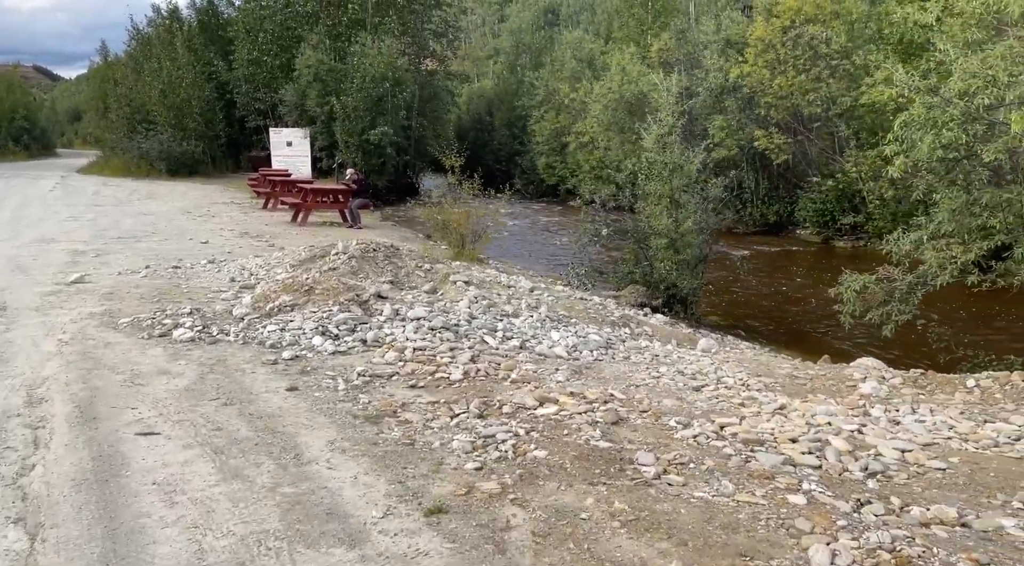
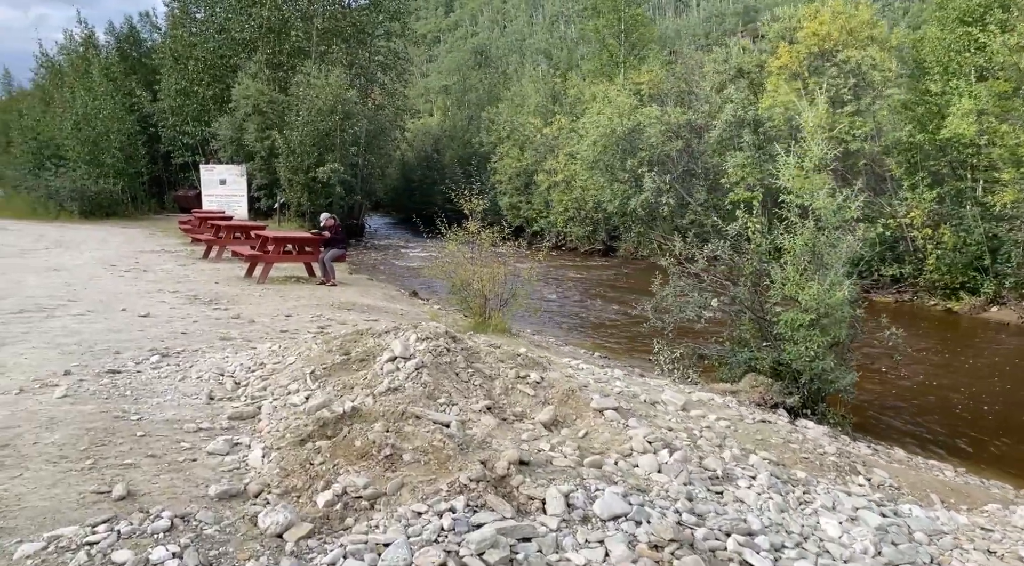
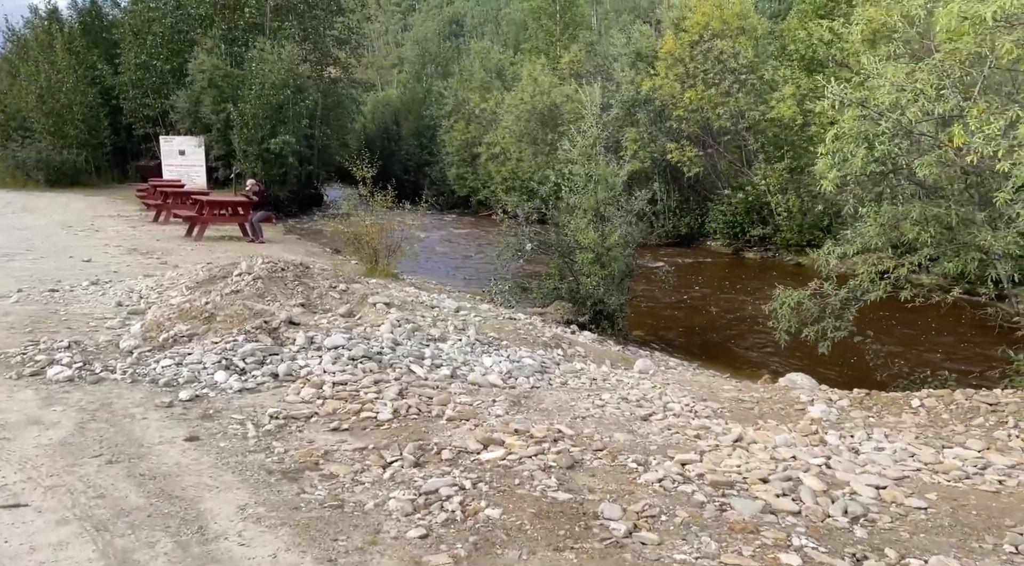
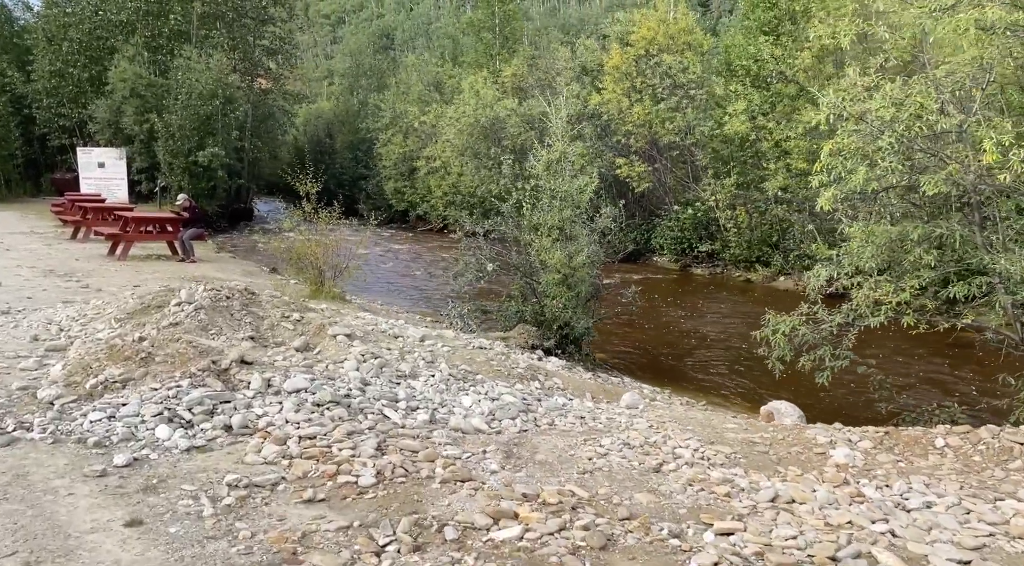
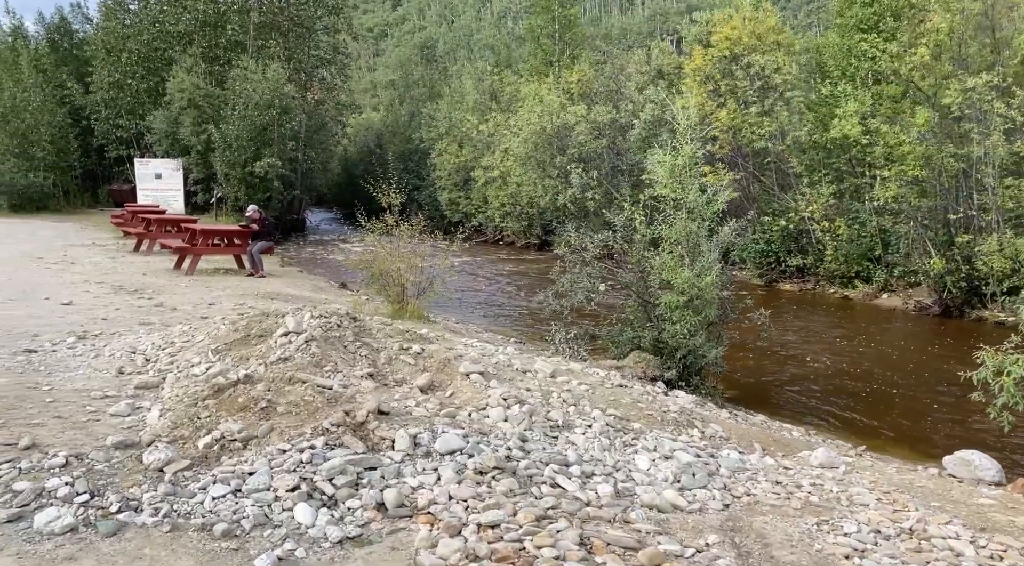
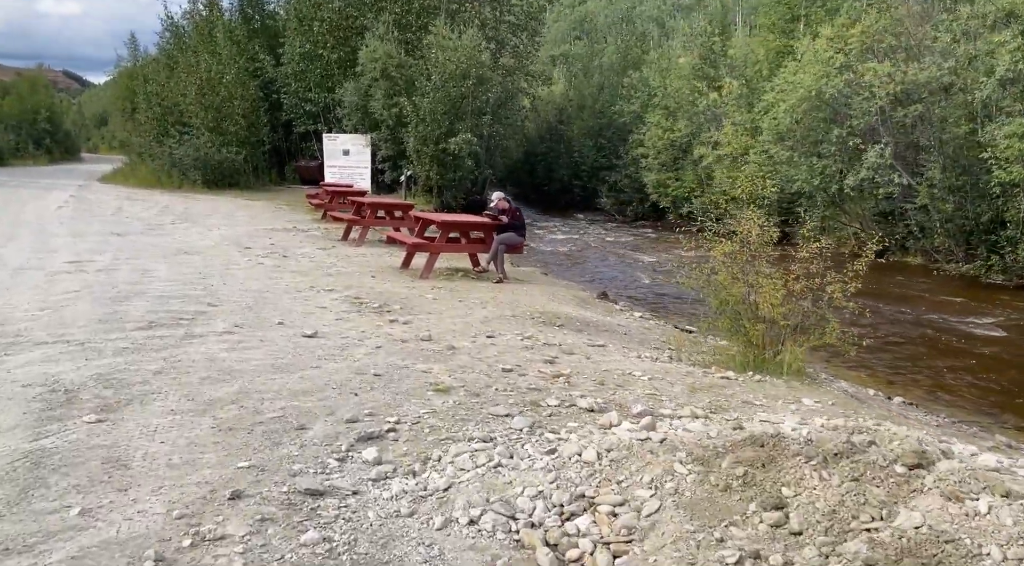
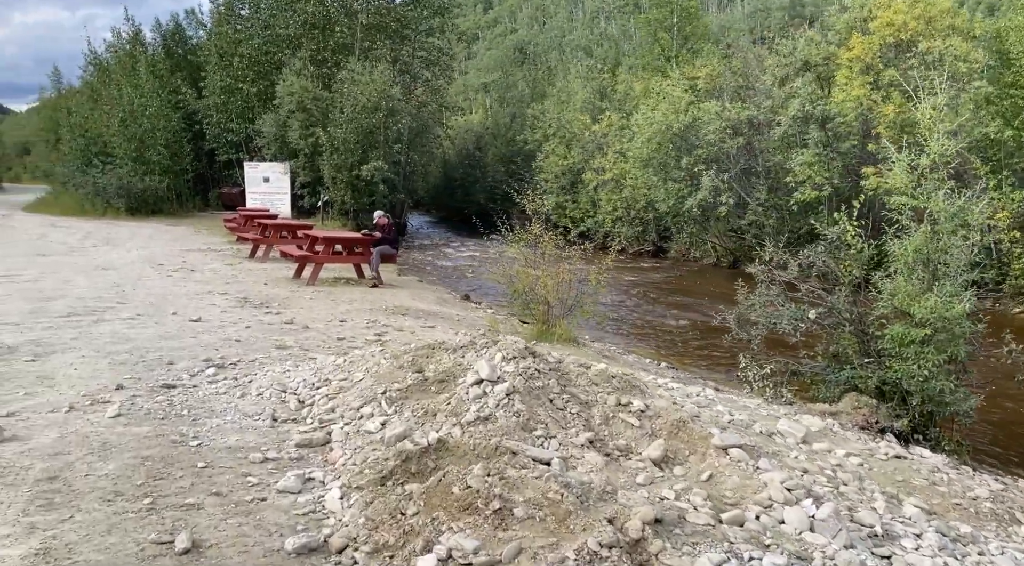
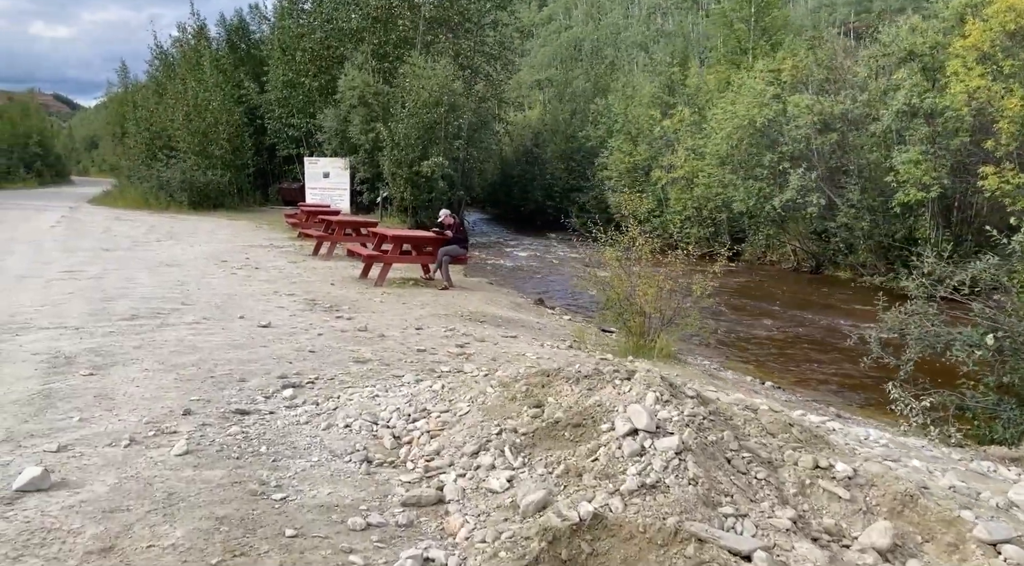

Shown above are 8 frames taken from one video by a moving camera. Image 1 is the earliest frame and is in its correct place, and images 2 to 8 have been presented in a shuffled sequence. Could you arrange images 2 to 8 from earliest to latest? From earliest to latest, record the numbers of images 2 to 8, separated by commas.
3, 4, 5, 2, 7, 8, 6
